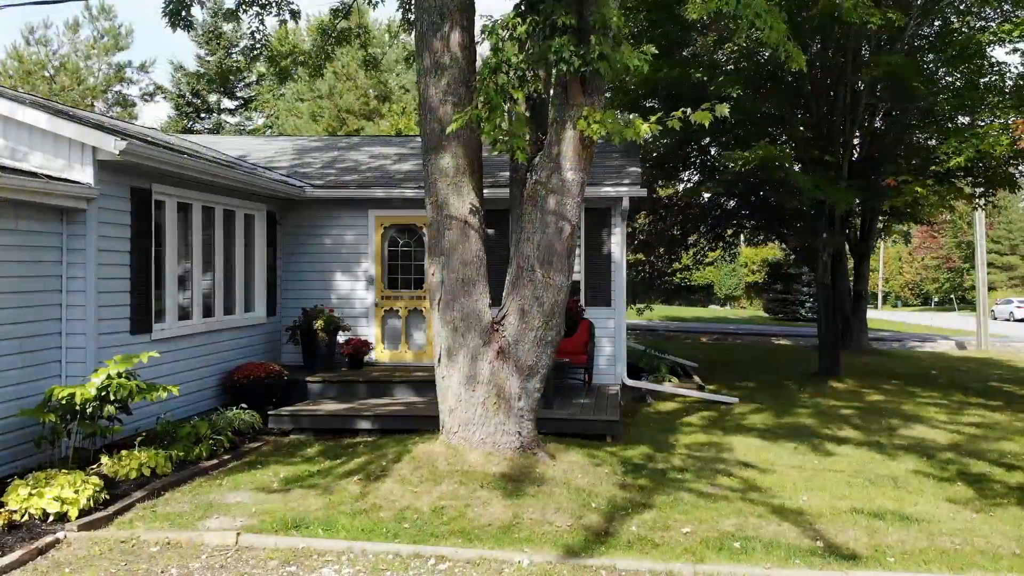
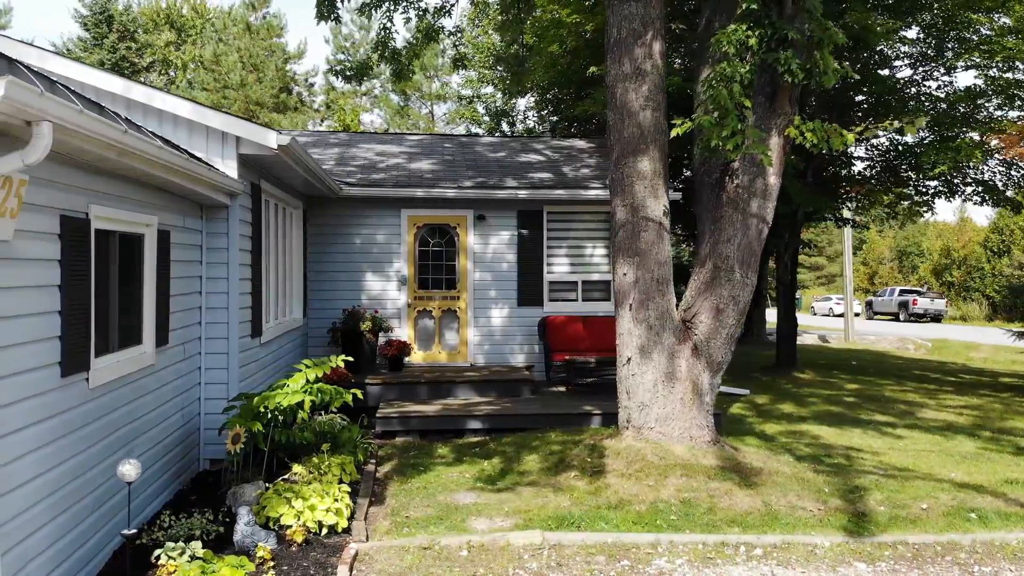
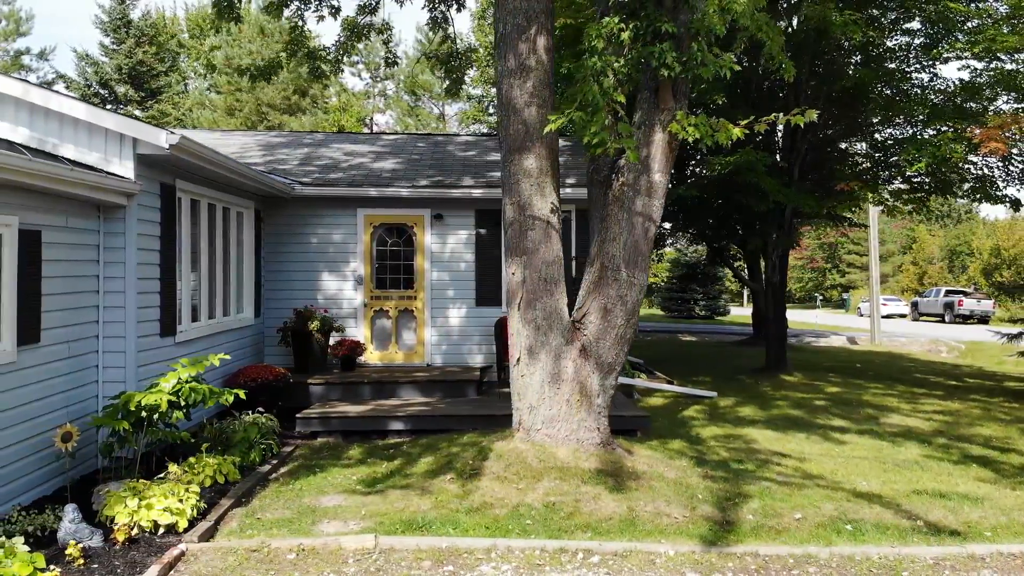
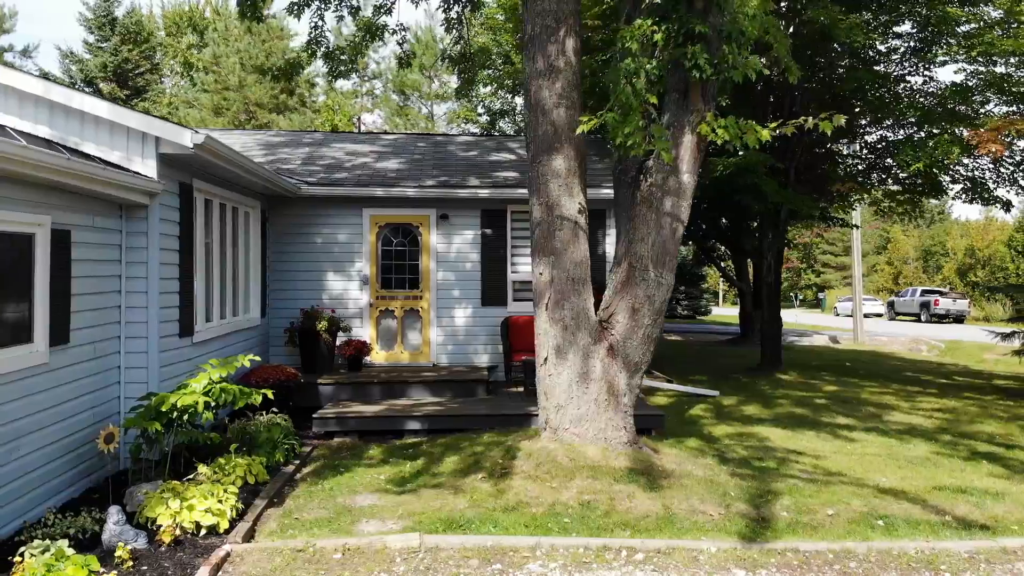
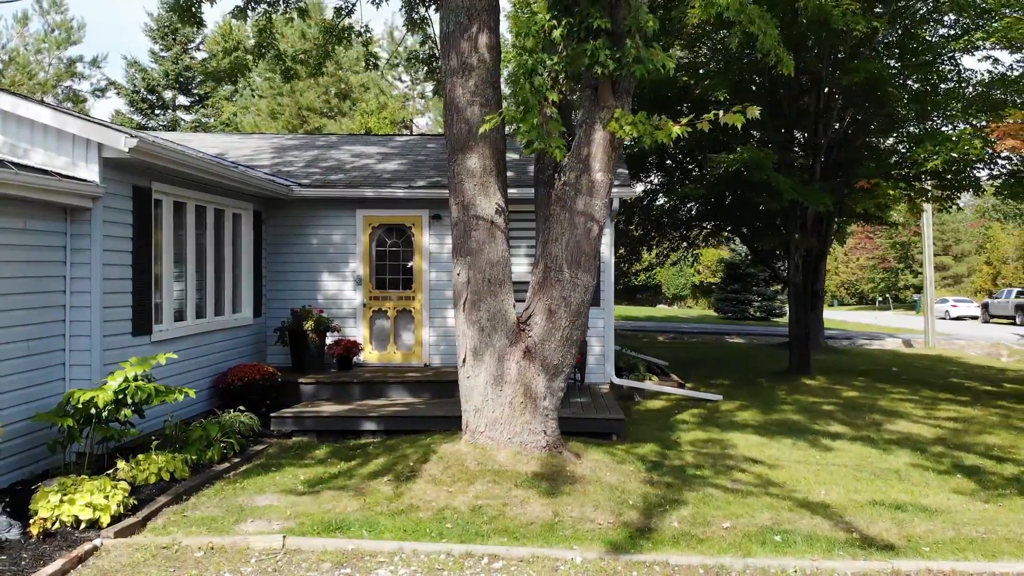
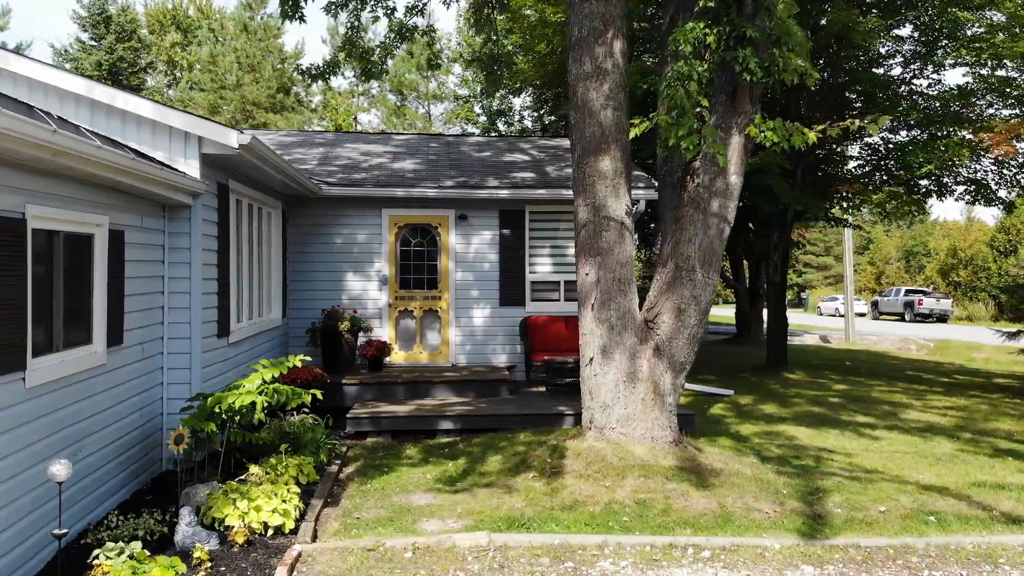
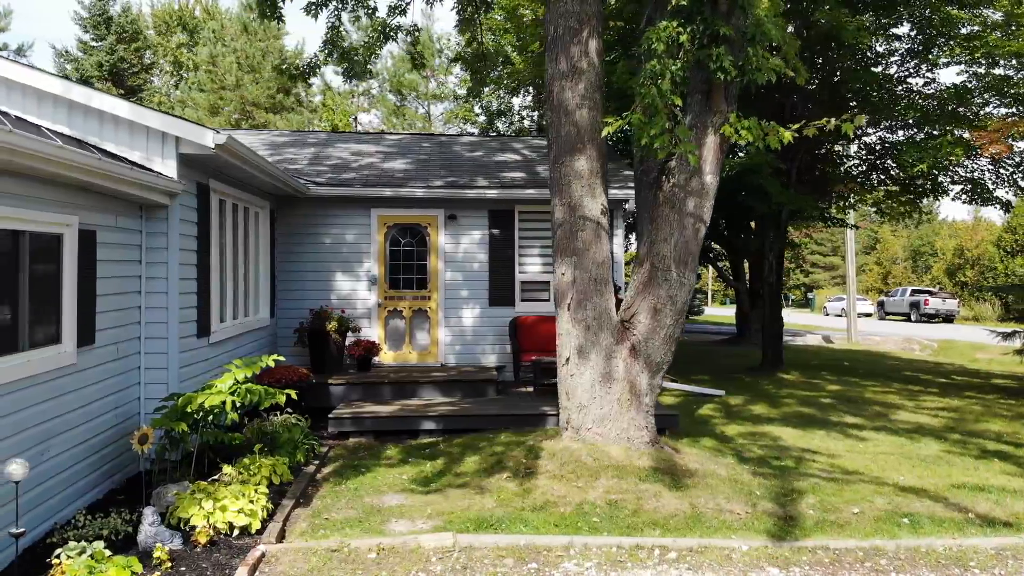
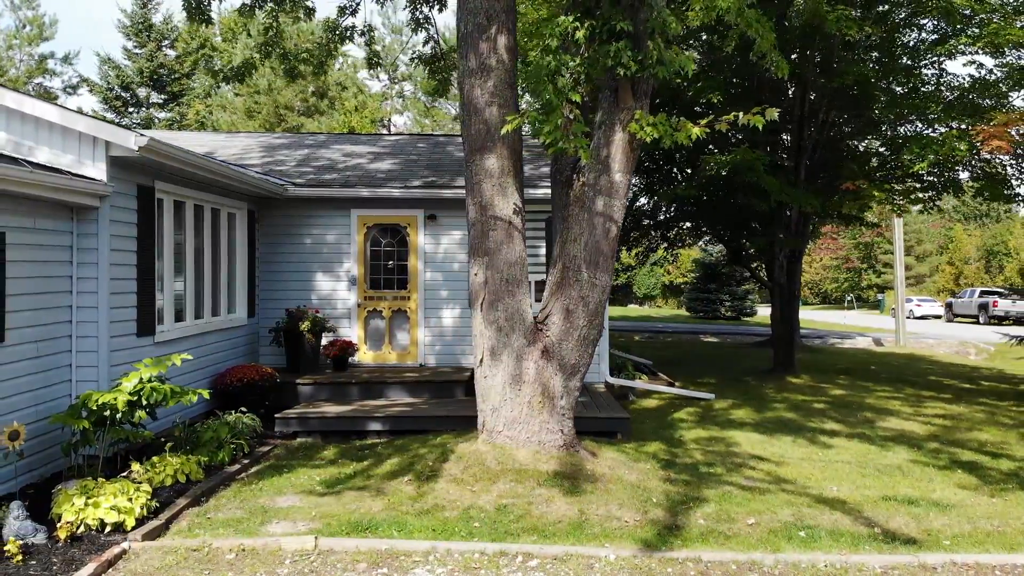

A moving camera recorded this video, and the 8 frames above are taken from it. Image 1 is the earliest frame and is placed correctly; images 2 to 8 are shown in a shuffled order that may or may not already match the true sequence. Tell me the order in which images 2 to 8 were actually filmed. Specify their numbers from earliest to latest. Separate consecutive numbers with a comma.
5, 8, 3, 4, 7, 6, 2
